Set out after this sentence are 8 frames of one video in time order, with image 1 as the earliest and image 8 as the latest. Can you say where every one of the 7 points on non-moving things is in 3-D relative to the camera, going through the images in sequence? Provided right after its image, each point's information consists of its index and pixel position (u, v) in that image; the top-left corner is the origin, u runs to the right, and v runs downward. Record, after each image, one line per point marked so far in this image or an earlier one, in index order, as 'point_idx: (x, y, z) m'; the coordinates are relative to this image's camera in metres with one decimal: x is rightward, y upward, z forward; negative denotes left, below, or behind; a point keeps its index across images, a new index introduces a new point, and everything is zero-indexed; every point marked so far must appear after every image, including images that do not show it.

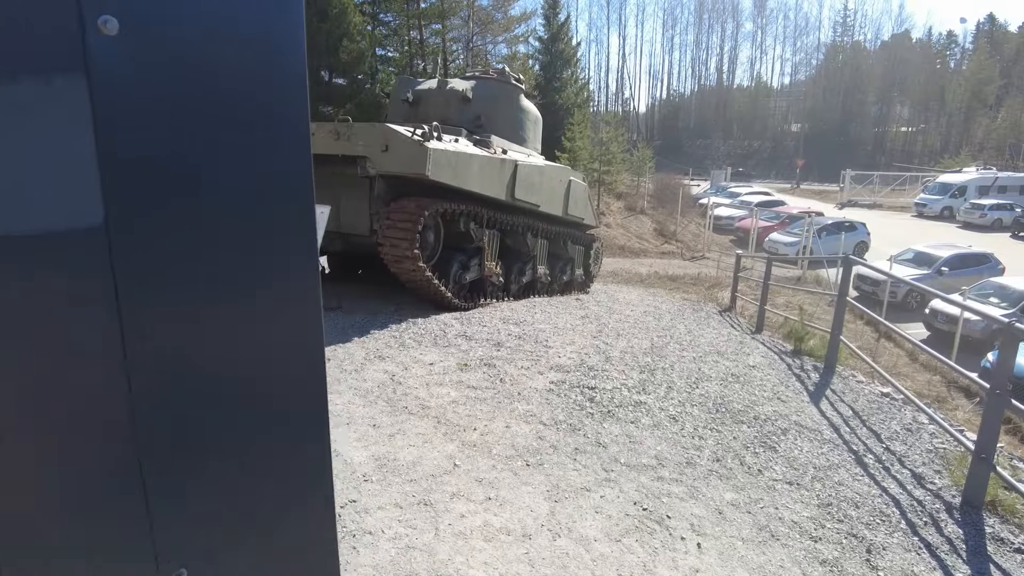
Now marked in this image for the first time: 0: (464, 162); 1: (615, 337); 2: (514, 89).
0: (-0.5, +1.4, +7.1) m
1: (+1.1, -0.6, +6.8) m
2: (0.0, +2.9, +9.2) m
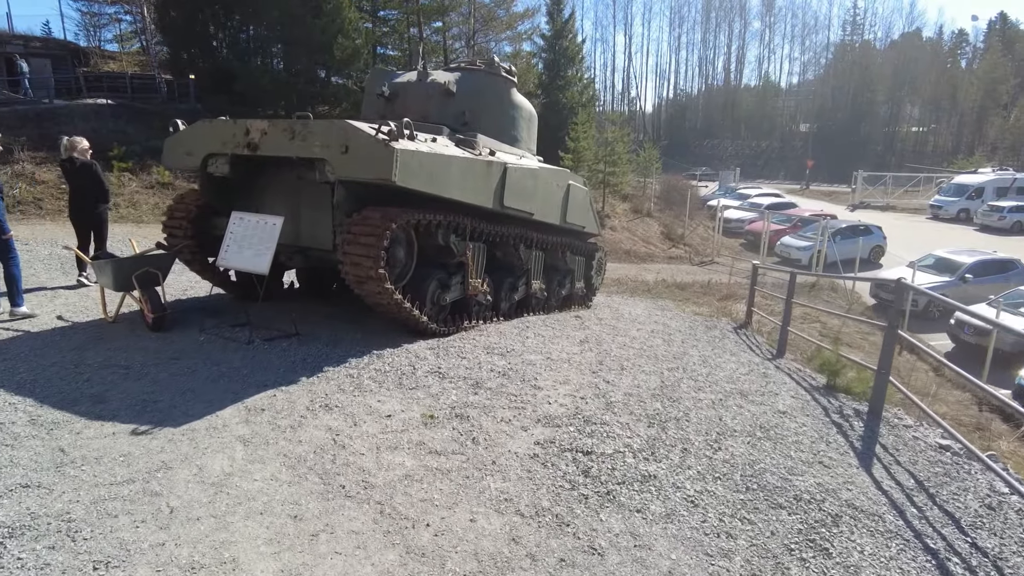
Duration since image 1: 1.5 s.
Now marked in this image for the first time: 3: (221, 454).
0: (-0.7, +1.2, +6.1) m
1: (+1.0, -0.8, +5.8) m
2: (-0.1, +2.7, +8.1) m
3: (-1.8, -1.0, +3.8) m
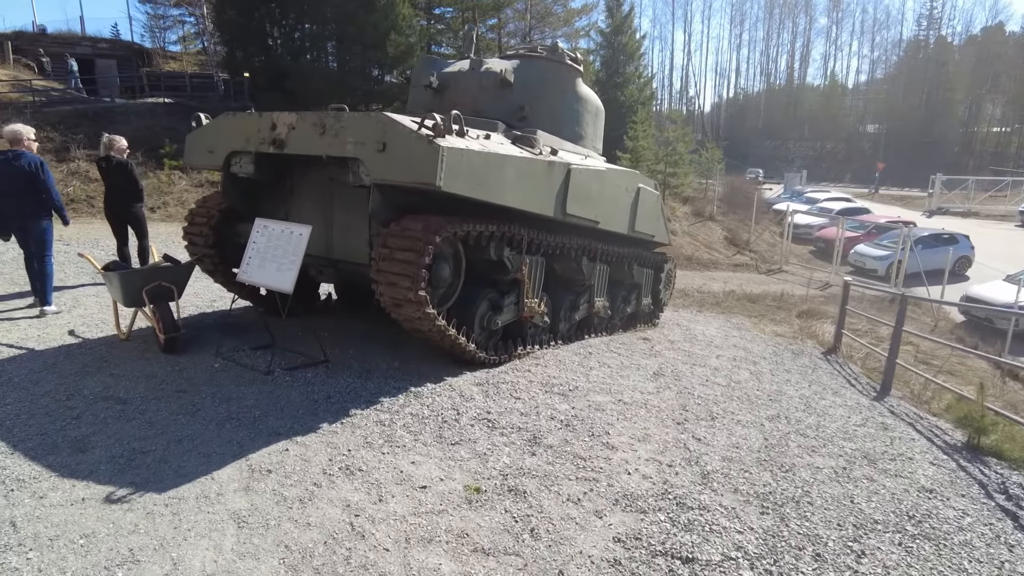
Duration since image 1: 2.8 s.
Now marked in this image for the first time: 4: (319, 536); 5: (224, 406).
0: (-0.1, +1.0, +5.1) m
1: (+1.4, -1.0, +4.7) m
2: (+0.7, +2.5, +7.1) m
3: (-1.4, -1.2, +2.9) m
4: (-0.9, -1.2, +3.0) m
5: (-2.0, -0.8, +4.3) m
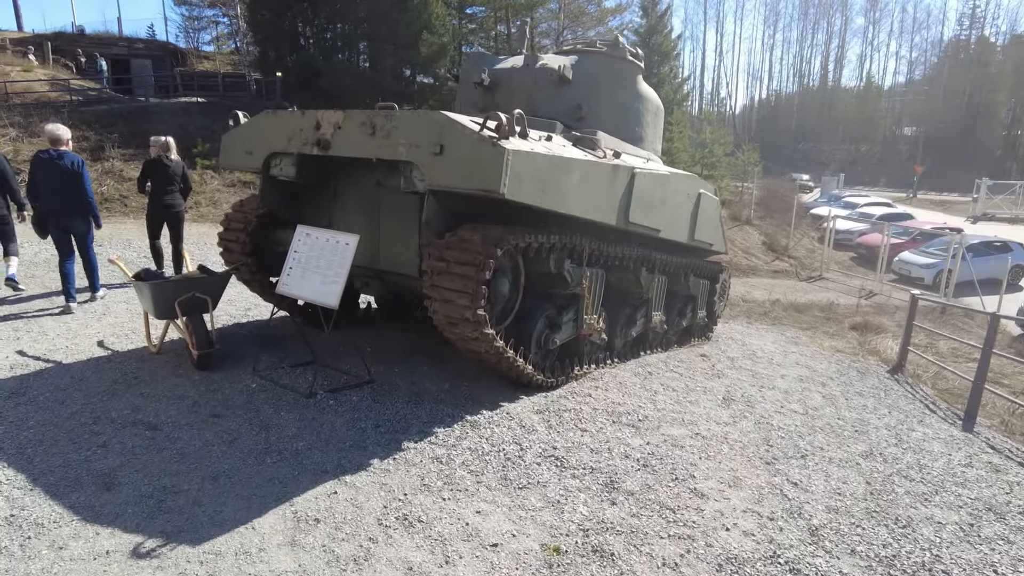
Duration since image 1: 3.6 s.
0: (+0.4, +0.9, +4.6) m
1: (+1.9, -1.2, +4.1) m
2: (+1.2, +2.3, +6.6) m
3: (-1.0, -1.3, +2.5) m
4: (-0.5, -1.3, +2.5) m
5: (-1.5, -0.9, +3.9) m
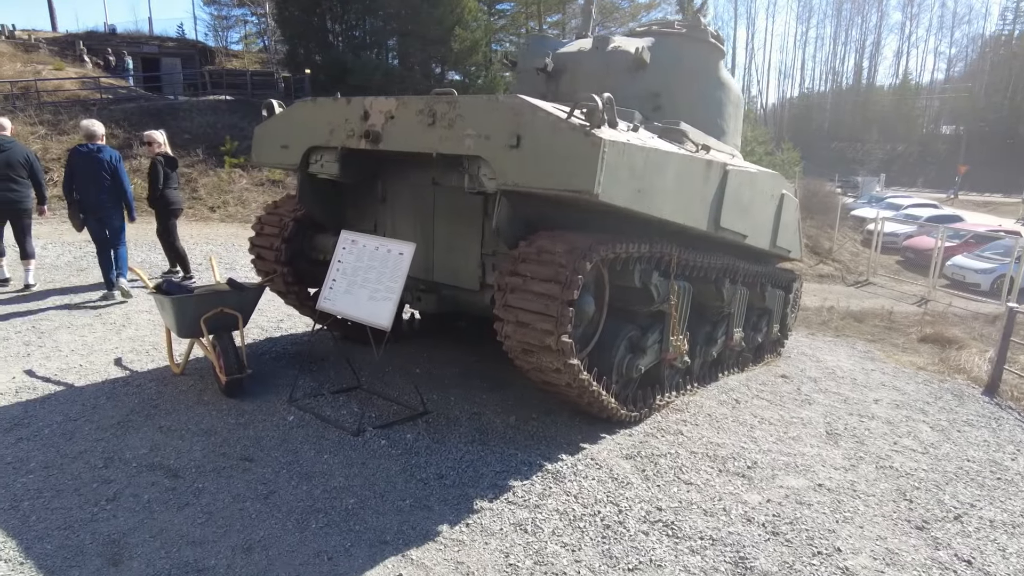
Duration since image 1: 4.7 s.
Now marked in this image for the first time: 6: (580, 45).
0: (+0.9, +0.7, +3.9) m
1: (+2.4, -1.3, +3.3) m
2: (+1.8, +2.2, +5.8) m
3: (-0.6, -1.4, +1.8) m
4: (-0.1, -1.4, +1.8) m
5: (-1.1, -1.0, +3.2) m
6: (+0.6, +2.2, +5.7) m
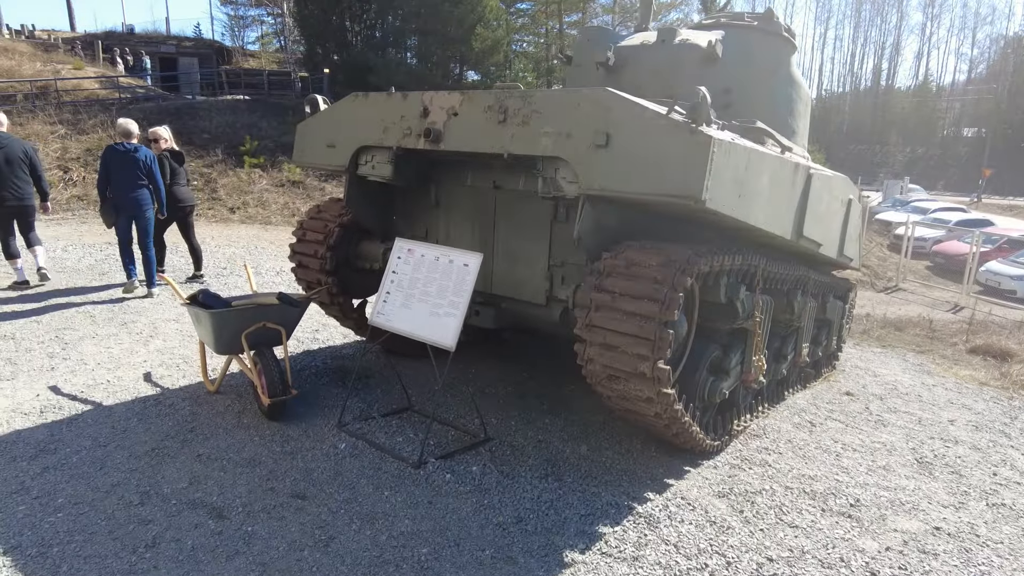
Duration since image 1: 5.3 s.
0: (+1.3, +0.6, +3.4) m
1: (+2.8, -1.4, +2.9) m
2: (+2.3, +2.1, +5.4) m
3: (-0.2, -1.5, +1.4) m
4: (+0.3, -1.5, +1.4) m
5: (-0.6, -1.1, +2.8) m
6: (+1.1, +2.1, +5.3) m
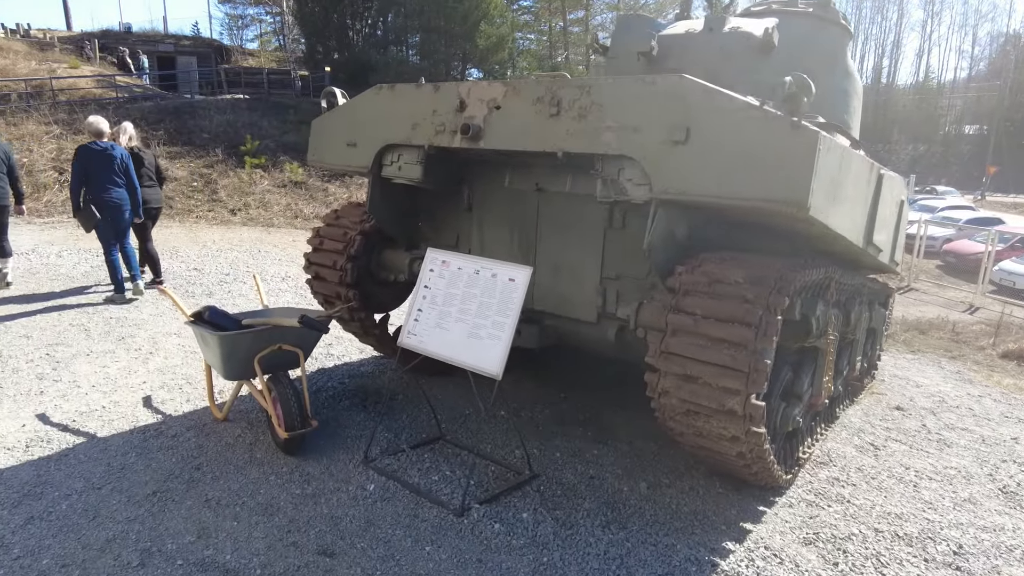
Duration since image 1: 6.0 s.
0: (+1.6, +0.6, +3.0) m
1: (+3.1, -1.5, +2.4) m
2: (+2.6, +2.0, +4.9) m
3: (0.0, -1.6, +0.9) m
4: (+0.6, -1.6, +0.9) m
5: (-0.4, -1.2, +2.4) m
6: (+1.3, +2.0, +4.8) m
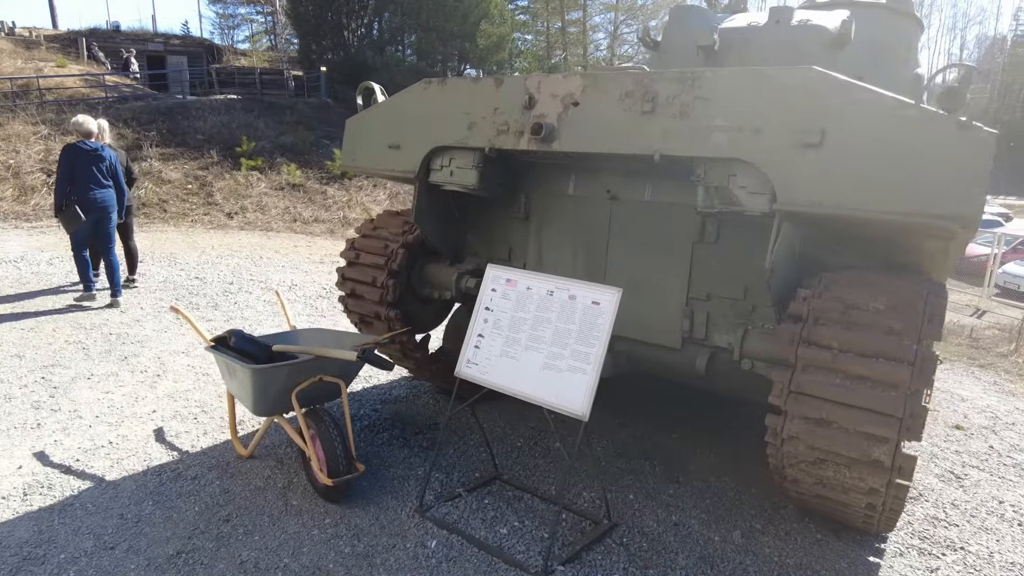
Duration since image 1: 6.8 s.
0: (+1.9, +0.5, +2.6) m
1: (+3.4, -1.6, +2.1) m
2: (+2.9, +1.9, +4.6) m
3: (+0.4, -1.7, +0.5) m
4: (+1.0, -1.7, +0.5) m
5: (0.0, -1.3, +1.9) m
6: (+1.7, +1.9, +4.4) m
